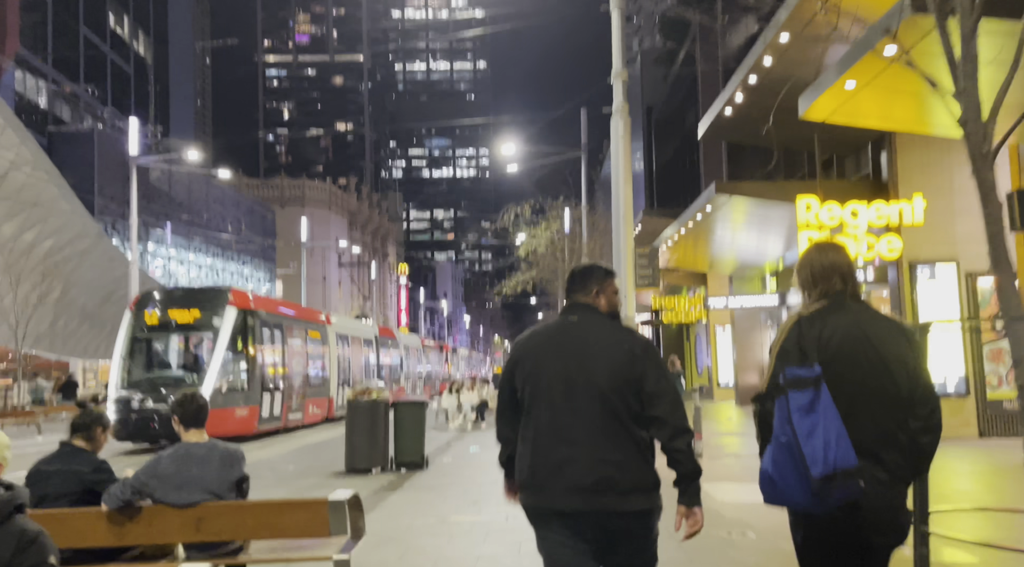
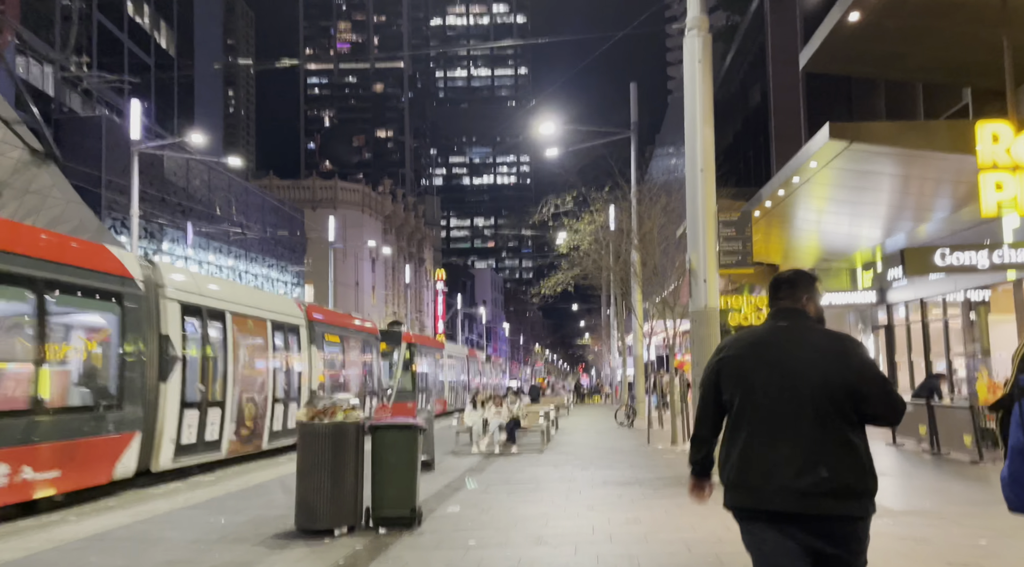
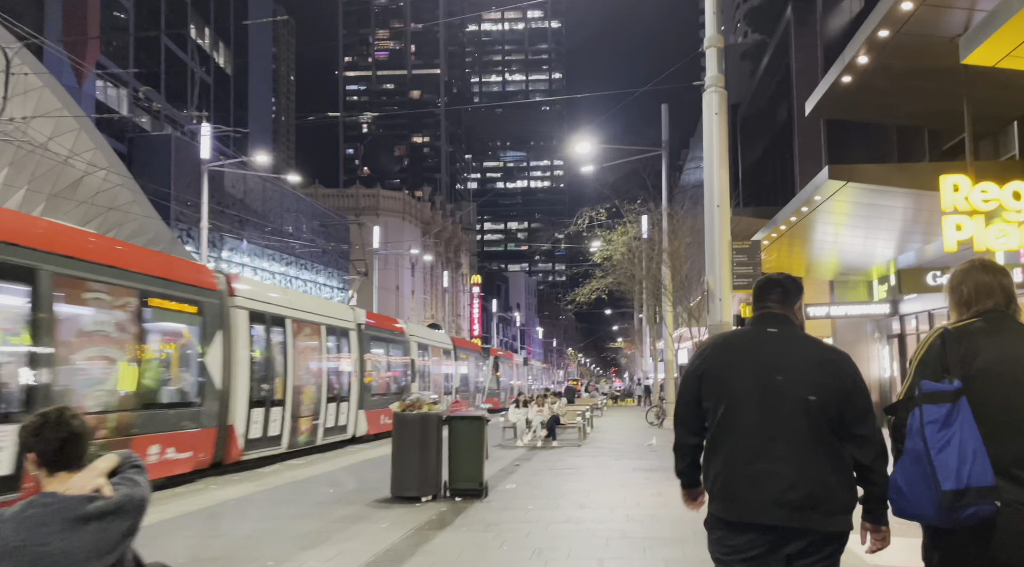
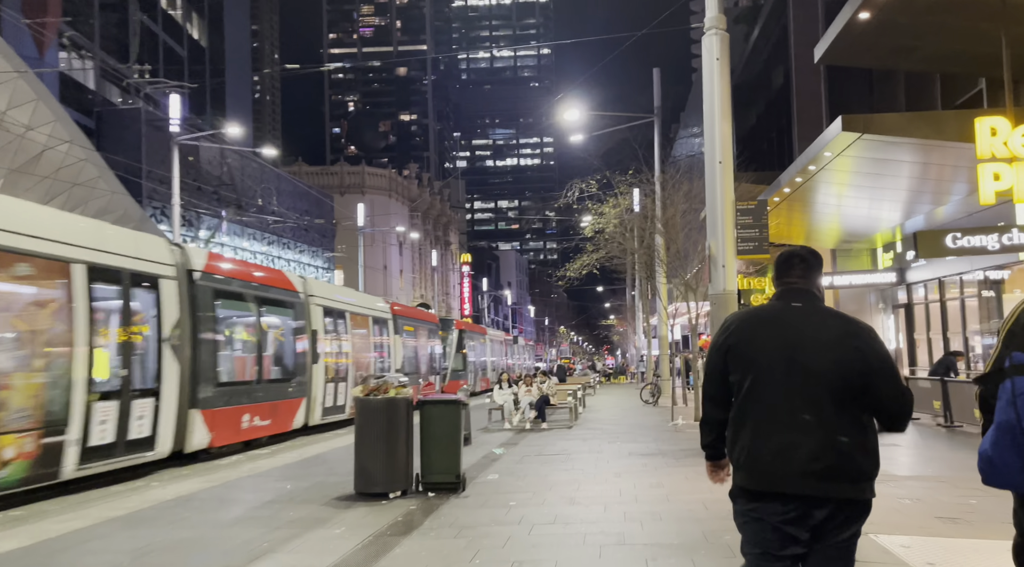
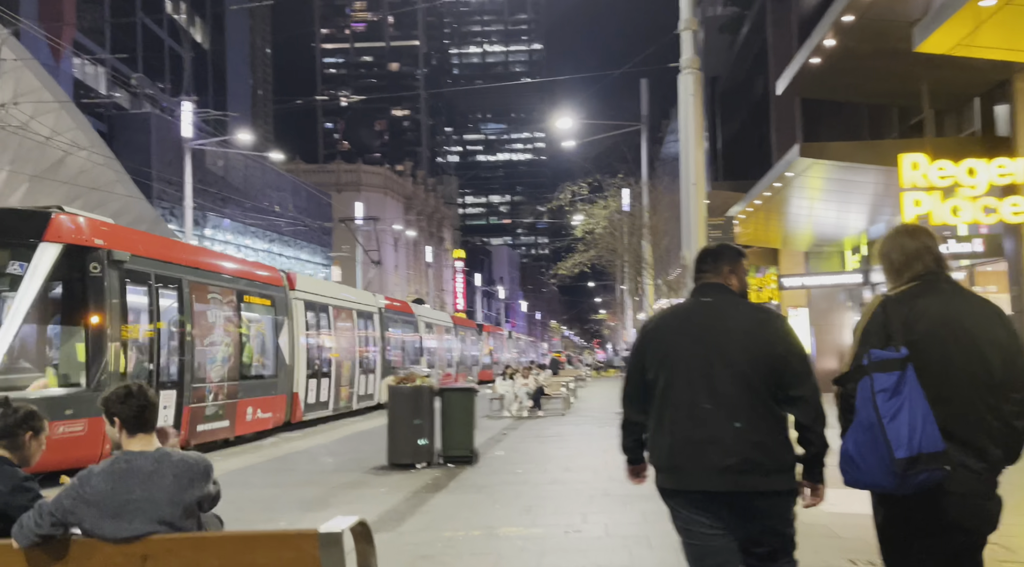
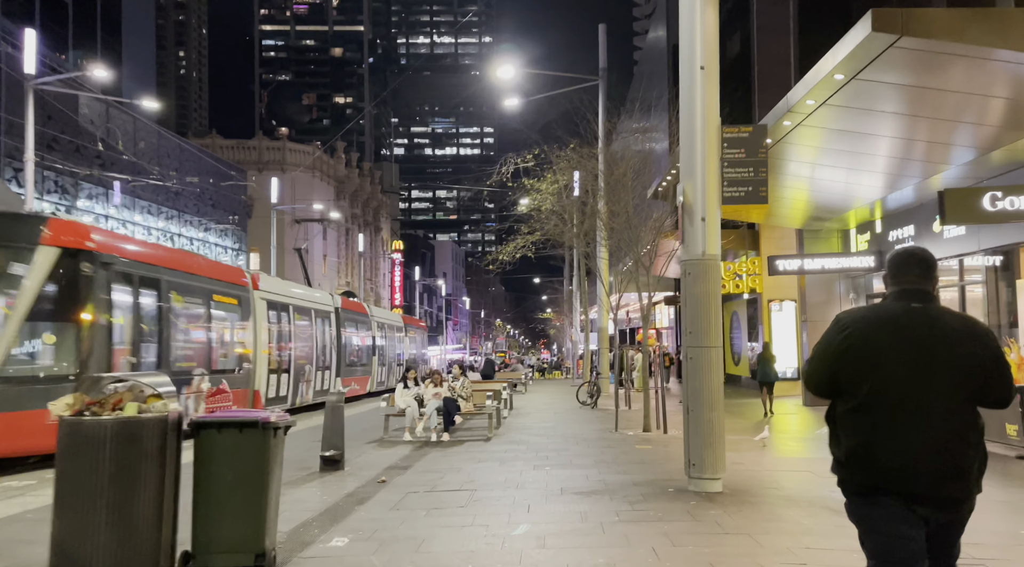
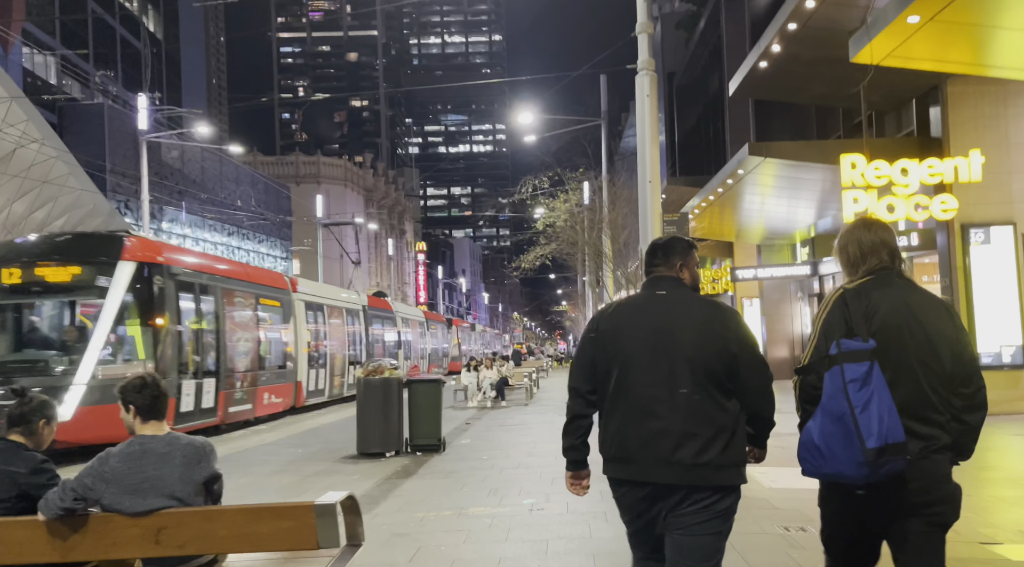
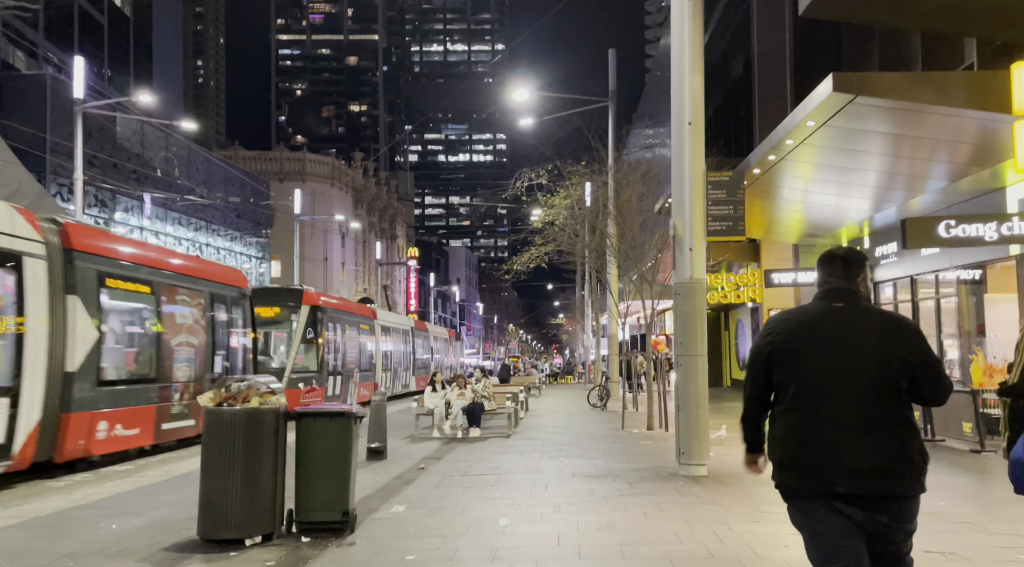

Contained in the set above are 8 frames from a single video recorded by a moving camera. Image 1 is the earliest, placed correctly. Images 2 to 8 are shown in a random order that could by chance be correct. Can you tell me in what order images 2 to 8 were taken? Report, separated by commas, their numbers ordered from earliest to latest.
7, 5, 3, 4, 2, 8, 6
